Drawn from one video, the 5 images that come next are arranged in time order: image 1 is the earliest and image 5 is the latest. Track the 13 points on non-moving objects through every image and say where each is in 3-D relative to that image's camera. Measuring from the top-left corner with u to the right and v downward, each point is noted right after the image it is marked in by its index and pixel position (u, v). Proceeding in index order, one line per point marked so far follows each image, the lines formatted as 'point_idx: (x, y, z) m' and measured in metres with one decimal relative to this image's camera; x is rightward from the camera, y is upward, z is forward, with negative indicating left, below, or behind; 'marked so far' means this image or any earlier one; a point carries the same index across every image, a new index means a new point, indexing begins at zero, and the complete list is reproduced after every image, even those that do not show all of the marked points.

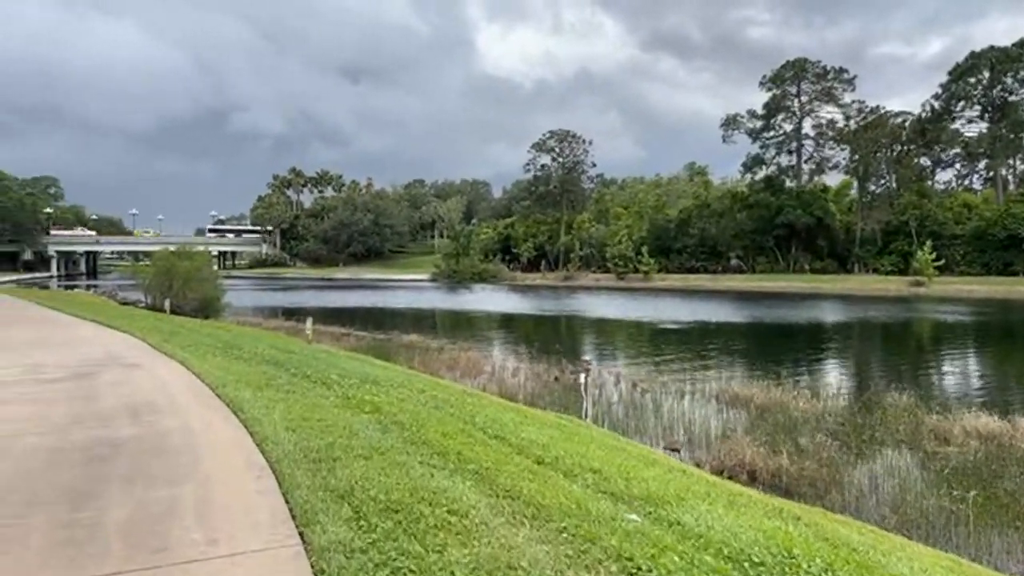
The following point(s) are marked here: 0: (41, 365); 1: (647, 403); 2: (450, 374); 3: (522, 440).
0: (-8.0, -1.3, +12.4) m
1: (+3.0, -2.6, +16.3) m
2: (-1.7, -2.3, +19.6) m
3: (+0.1, -1.8, +8.5) m
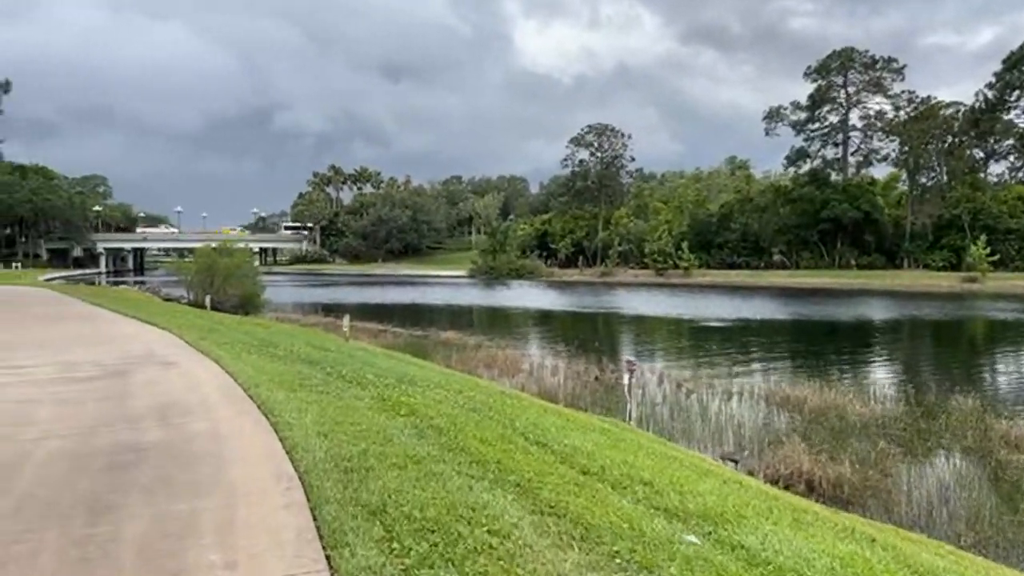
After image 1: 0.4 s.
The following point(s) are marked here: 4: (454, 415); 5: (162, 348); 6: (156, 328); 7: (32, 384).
0: (-7.3, -1.3, +12.3) m
1: (+3.9, -2.5, +15.7) m
2: (-0.7, -2.2, +19.2) m
3: (+0.6, -1.7, +8.0) m
4: (-0.7, -1.6, +9.1) m
5: (-6.6, -1.1, +13.8) m
6: (-8.6, -1.0, +17.7) m
7: (-6.8, -1.4, +10.3) m
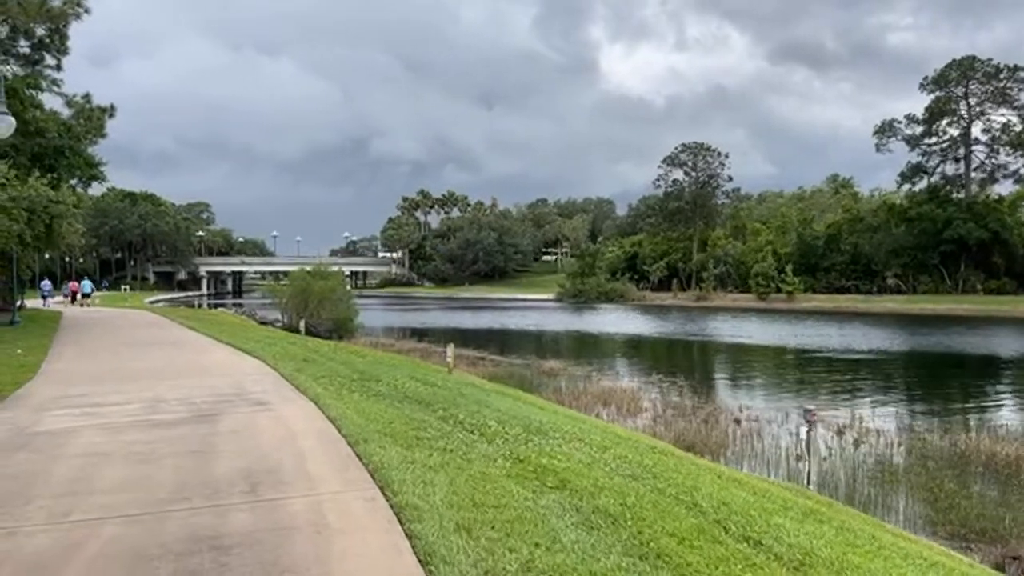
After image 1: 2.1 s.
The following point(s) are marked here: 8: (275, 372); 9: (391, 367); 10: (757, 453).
0: (-5.2, -1.7, +10.8) m
1: (+6.3, -3.0, +12.9) m
2: (+2.1, -2.9, +16.9) m
3: (+2.2, -2.0, +5.7) m
4: (+1.0, -1.9, +6.9) m
5: (-4.4, -1.6, +12.3) m
6: (-5.9, -1.5, +16.3) m
7: (-4.9, -1.7, +8.8) m
8: (-4.5, -1.6, +13.8) m
9: (-2.7, -1.8, +16.7) m
10: (+4.5, -3.1, +13.4) m
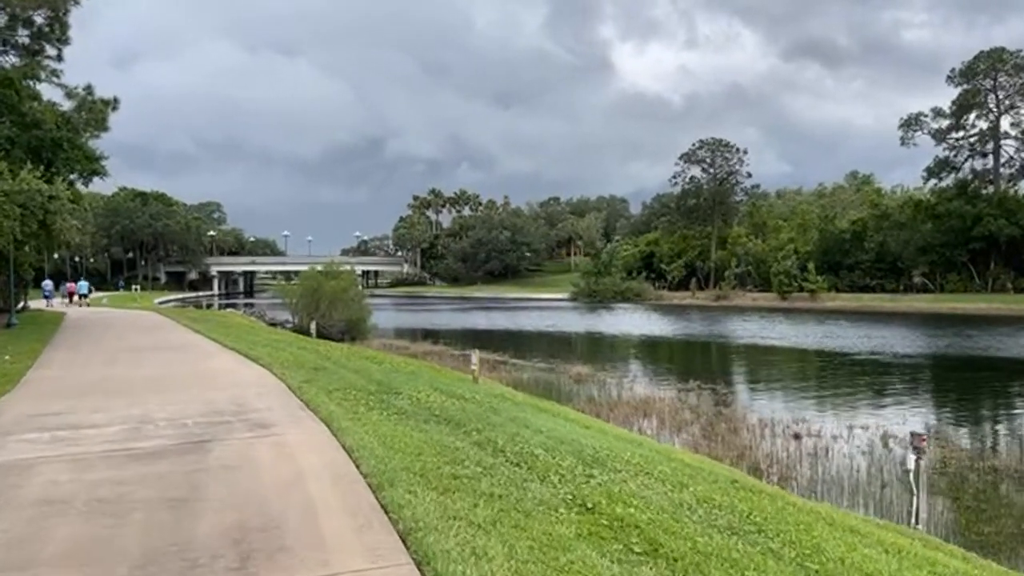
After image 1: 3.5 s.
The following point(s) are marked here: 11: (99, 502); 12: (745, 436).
0: (-4.6, -1.7, +9.2) m
1: (+6.9, -3.0, +11.1) m
2: (+2.8, -2.9, +15.2) m
3: (+2.7, -2.0, +4.0) m
4: (+1.5, -1.9, +5.3) m
5: (-3.7, -1.6, +10.7) m
6: (-5.2, -1.6, +14.8) m
7: (-4.3, -1.7, +7.2) m
8: (-3.9, -1.6, +12.2) m
9: (-2.1, -1.8, +15.1) m
10: (+5.1, -3.1, +11.7) m
11: (-3.3, -1.7, +5.9) m
12: (+4.8, -3.0, +14.8) m
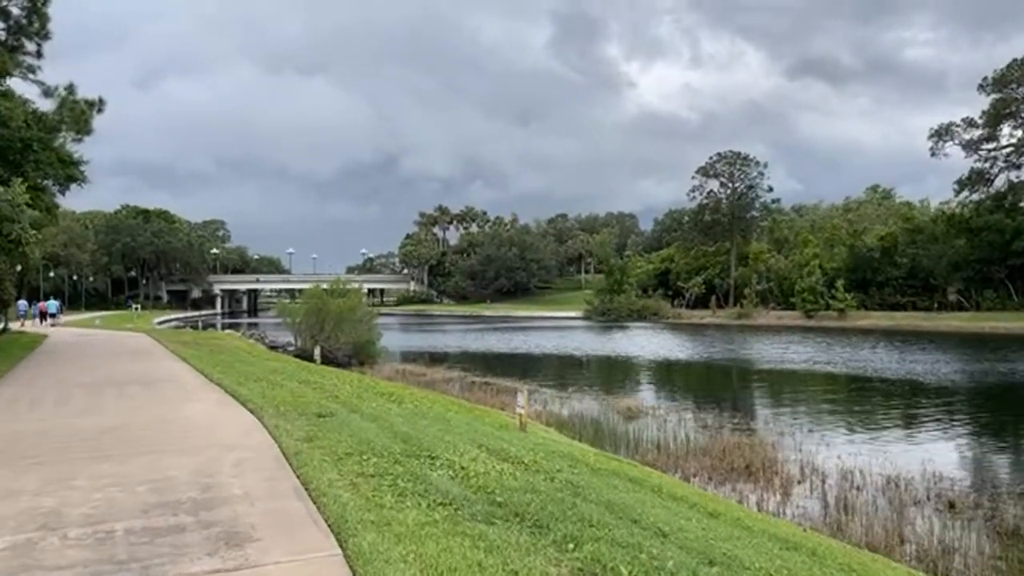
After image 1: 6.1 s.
0: (-3.6, -1.9, +5.9) m
1: (+7.9, -3.3, +7.7) m
2: (+3.8, -3.2, +11.8) m
3: (+3.6, -2.1, +0.6) m
4: (+2.4, -2.0, +1.9) m
5: (-2.8, -1.9, +7.3) m
6: (-4.2, -1.9, +11.4) m
7: (-3.4, -1.9, +3.9) m
8: (-2.9, -1.9, +8.8) m
9: (-1.1, -2.2, +11.7) m
10: (+6.1, -3.3, +8.2) m
11: (-2.4, -1.9, +2.5) m
12: (+5.8, -3.4, +11.4) m
